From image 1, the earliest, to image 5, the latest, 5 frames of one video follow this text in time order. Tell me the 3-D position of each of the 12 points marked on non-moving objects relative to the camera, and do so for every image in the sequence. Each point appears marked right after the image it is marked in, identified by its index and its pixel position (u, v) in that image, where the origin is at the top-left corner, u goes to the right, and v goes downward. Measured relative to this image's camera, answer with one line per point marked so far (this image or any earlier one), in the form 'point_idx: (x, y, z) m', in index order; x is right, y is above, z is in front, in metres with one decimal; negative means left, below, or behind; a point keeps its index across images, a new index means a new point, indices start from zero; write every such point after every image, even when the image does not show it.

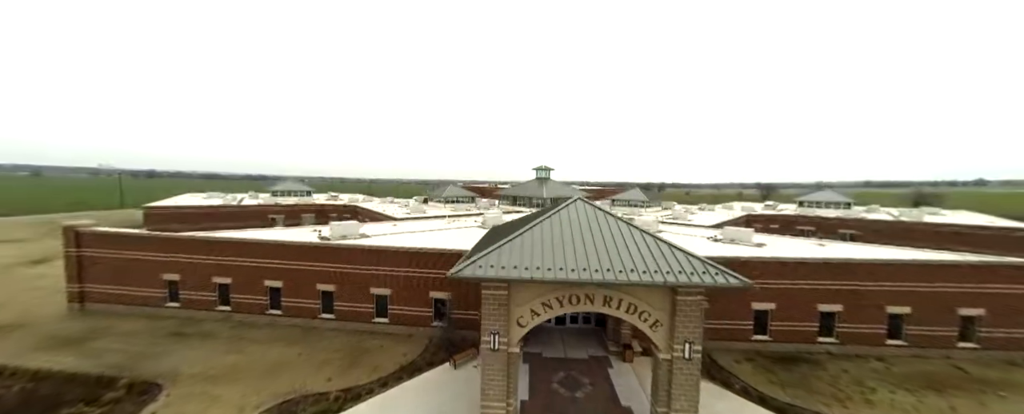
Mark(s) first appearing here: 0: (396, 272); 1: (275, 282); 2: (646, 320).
0: (-5.9, -3.3, +16.3) m
1: (-12.4, -3.9, +16.8) m
2: (+3.8, -3.2, +9.2) m
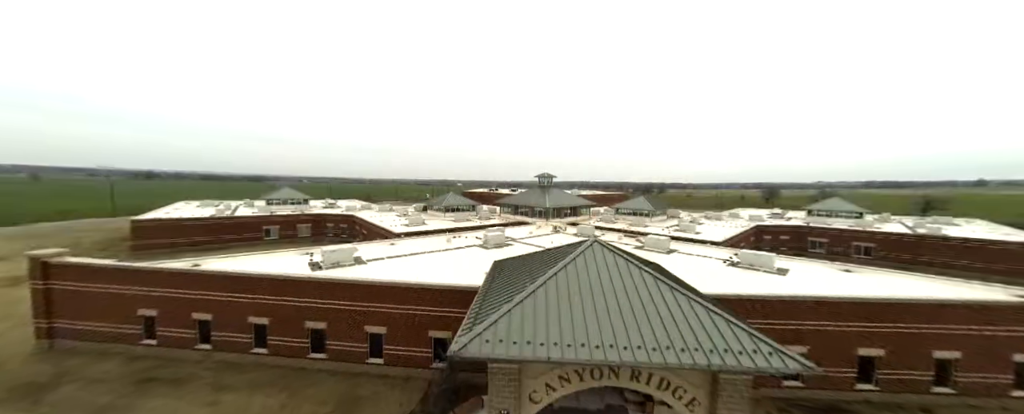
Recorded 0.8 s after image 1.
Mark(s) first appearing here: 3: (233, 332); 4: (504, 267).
0: (-5.6, -4.8, +14.9) m
1: (-12.1, -5.3, +15.4) m
2: (+4.1, -4.6, +7.8) m
3: (-13.5, -6.1, +15.6) m
4: (-0.3, -2.8, +14.0) m
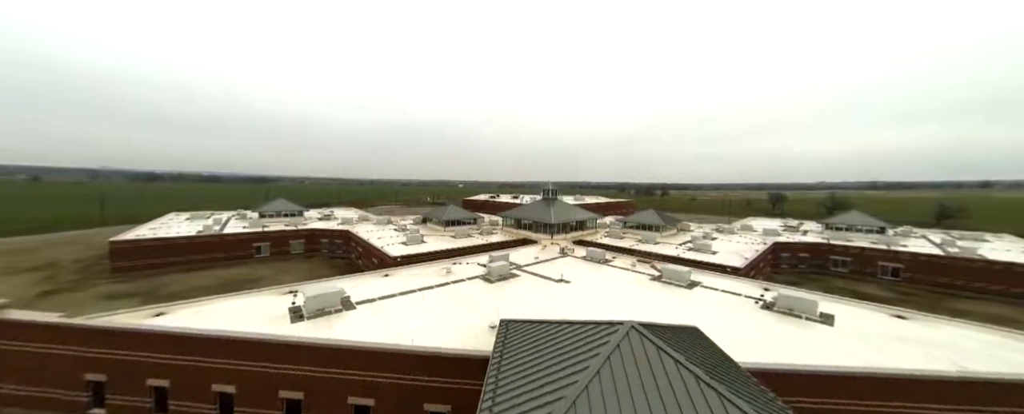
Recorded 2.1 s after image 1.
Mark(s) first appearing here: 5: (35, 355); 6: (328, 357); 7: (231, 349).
0: (-5.3, -6.7, +12.6) m
1: (-11.7, -7.3, +13.1) m
2: (+4.5, -6.6, +5.5) m
3: (-13.1, -8.0, +13.3) m
4: (0.0, -4.8, +11.7) m
5: (-20.3, -6.3, +13.7) m
6: (-7.2, -5.9, +12.6) m
7: (-11.3, -5.7, +12.9) m
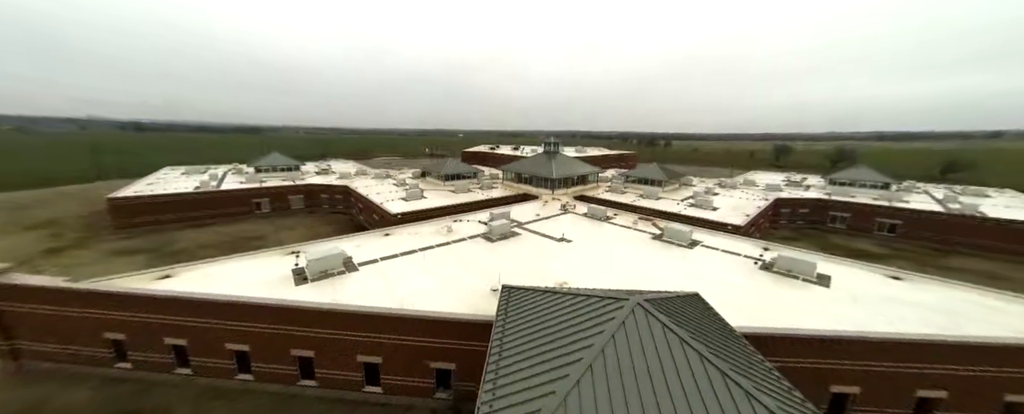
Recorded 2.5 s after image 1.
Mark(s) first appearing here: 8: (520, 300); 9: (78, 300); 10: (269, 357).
0: (-5.2, -5.4, +13.1) m
1: (-11.6, -5.9, +13.7) m
2: (+4.6, -6.3, +6.0) m
3: (-13.0, -6.6, +14.0) m
4: (+0.1, -3.6, +11.9) m
5: (-20.2, -4.8, +14.1) m
6: (-7.1, -4.6, +13.0) m
7: (-11.2, -4.3, +13.2) m
8: (+0.3, -3.5, +12.1) m
9: (-18.5, -4.0, +13.7) m
10: (-10.3, -6.4, +13.7) m
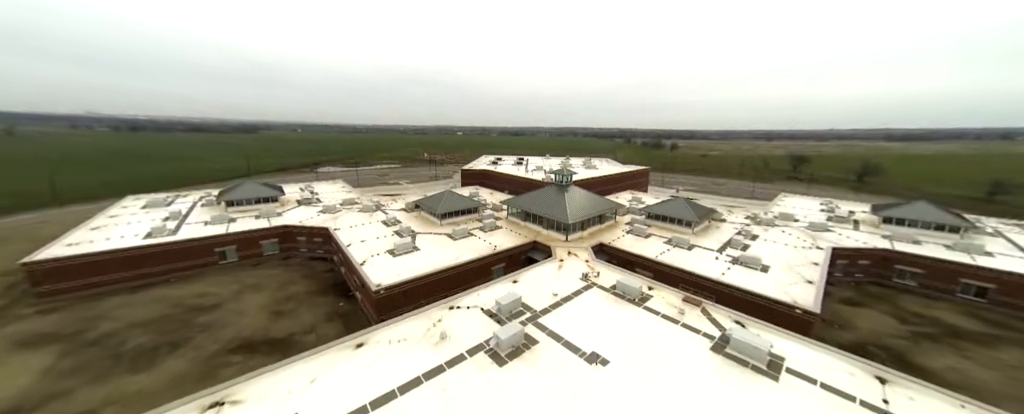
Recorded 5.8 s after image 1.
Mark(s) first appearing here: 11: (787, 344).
0: (-4.4, -11.1, +7.0) m
1: (-10.8, -11.5, +7.7) m
2: (+5.3, -12.1, 0.0) m
3: (-12.2, -12.2, +8.0) m
4: (+0.9, -9.3, +5.8) m
5: (-19.4, -10.5, +8.1) m
6: (-6.3, -10.2, +6.9) m
7: (-10.4, -10.0, +7.2) m
8: (+1.1, -9.2, +6.0) m
9: (-17.8, -9.6, +7.7) m
10: (-9.6, -12.1, +7.7) m
11: (+15.6, -7.6, +18.1) m
